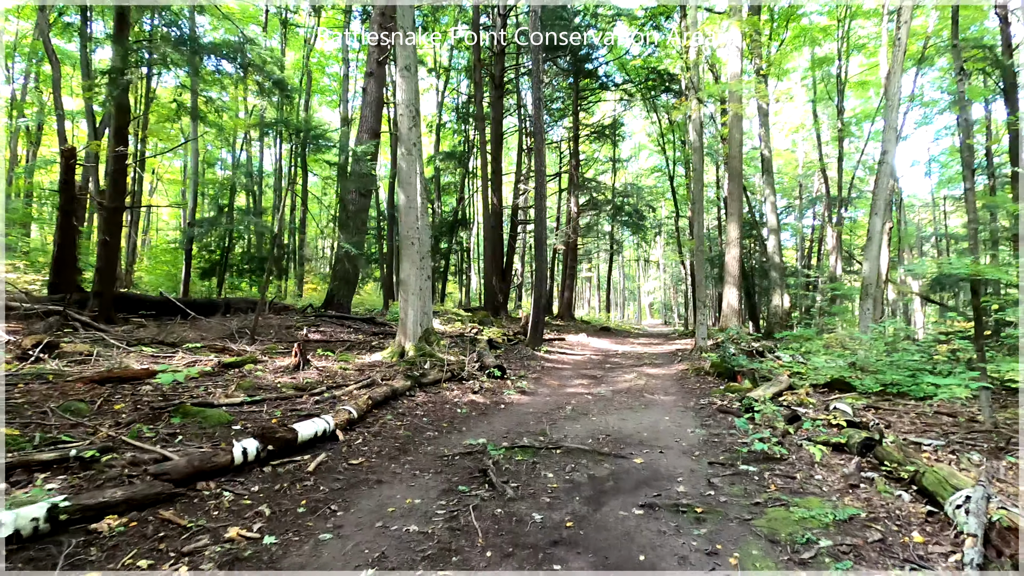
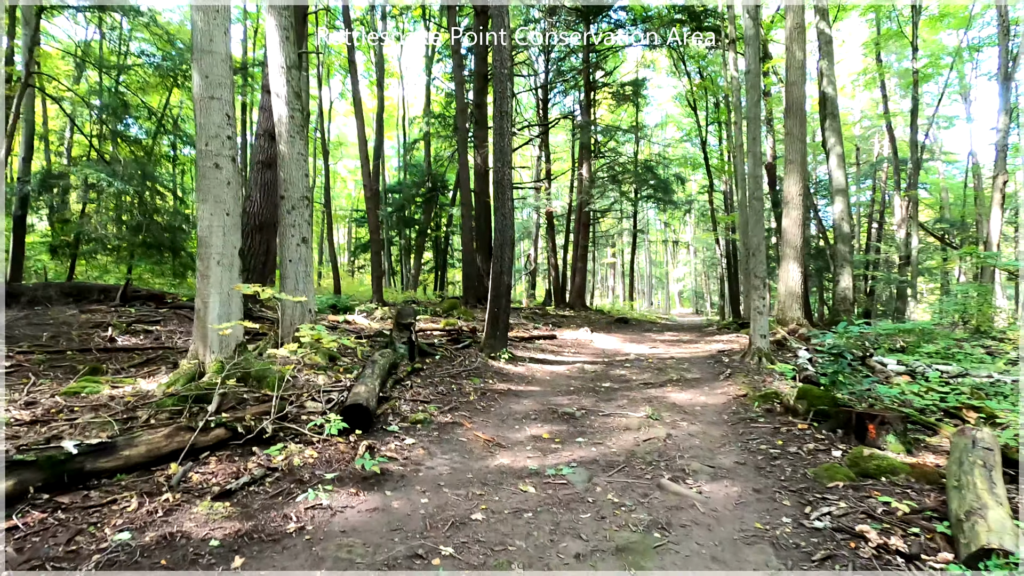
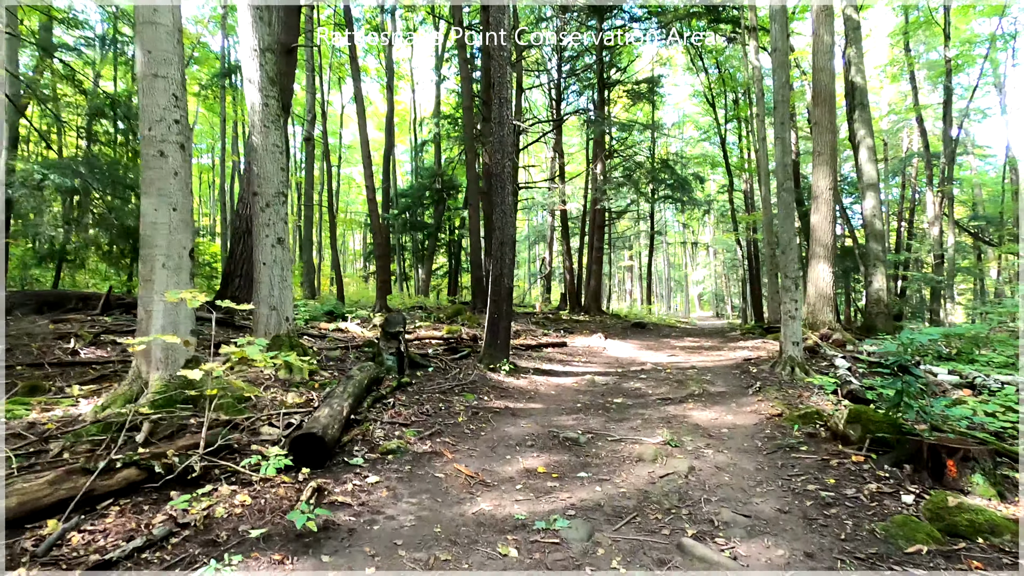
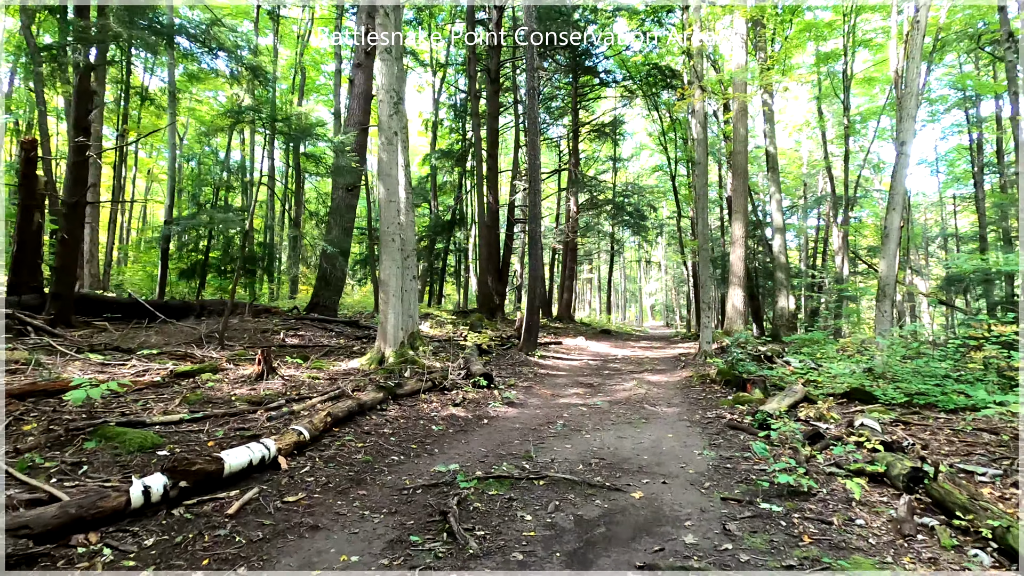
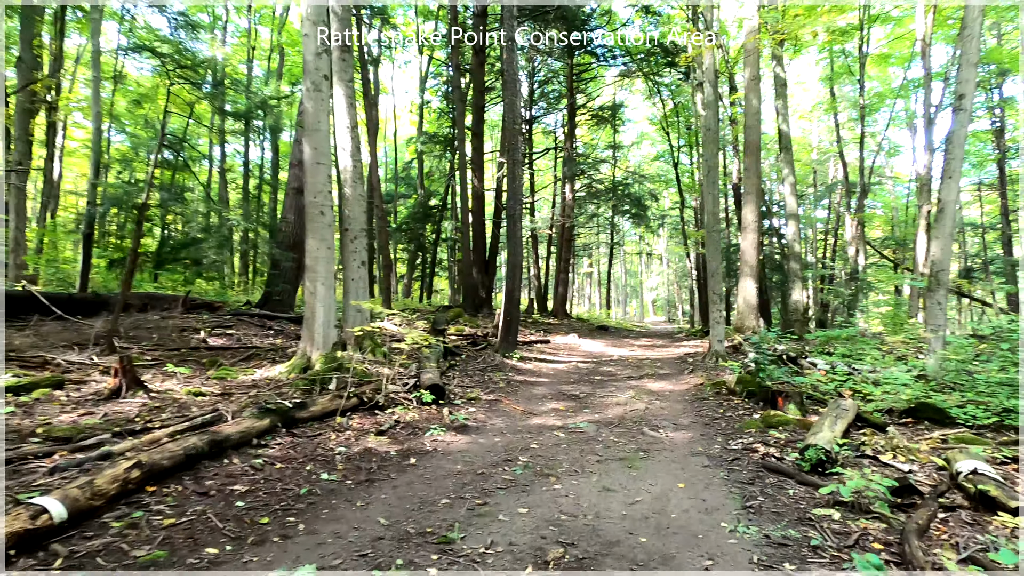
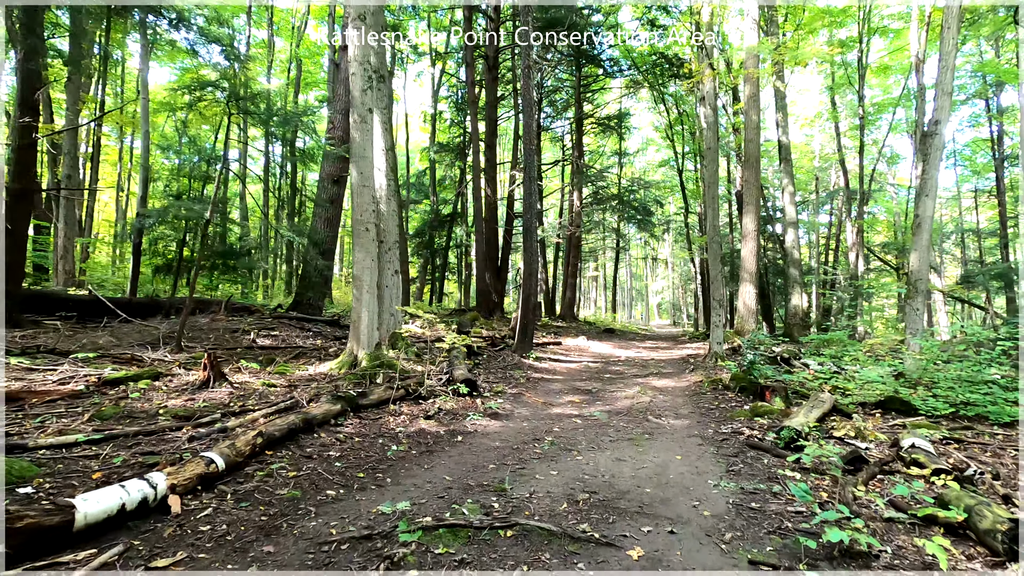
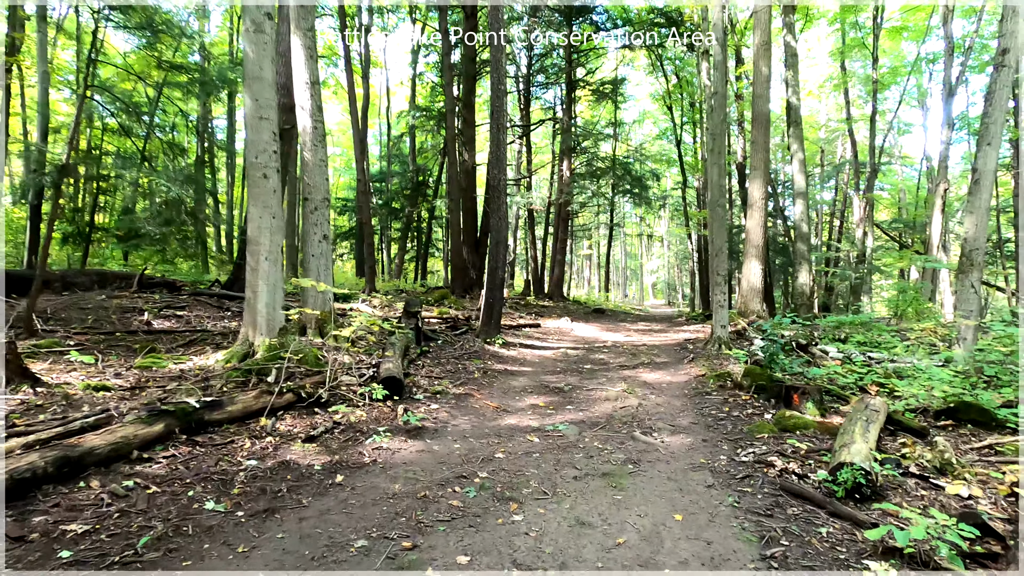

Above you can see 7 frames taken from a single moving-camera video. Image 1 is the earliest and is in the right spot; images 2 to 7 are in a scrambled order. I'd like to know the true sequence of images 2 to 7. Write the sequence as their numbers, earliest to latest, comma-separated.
4, 6, 5, 7, 2, 3
